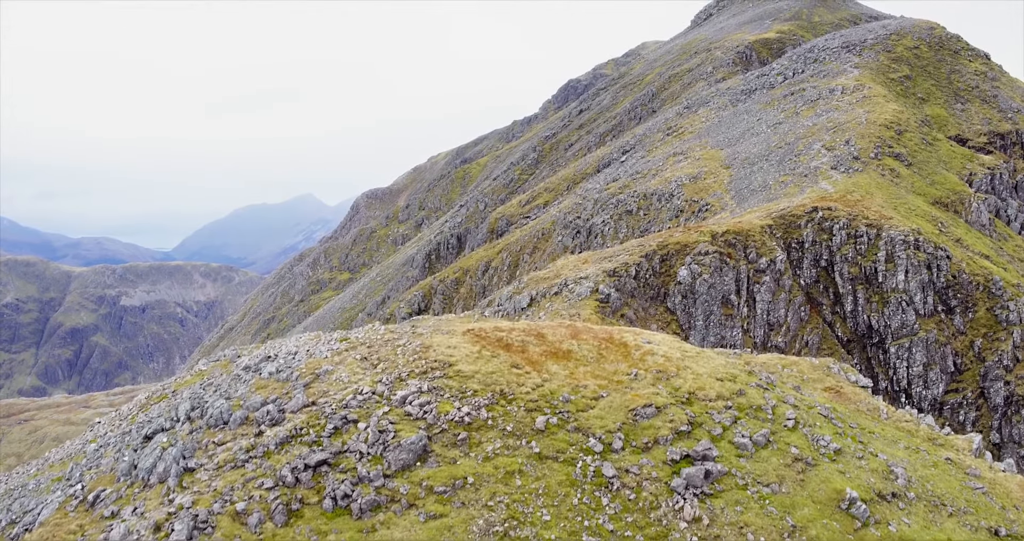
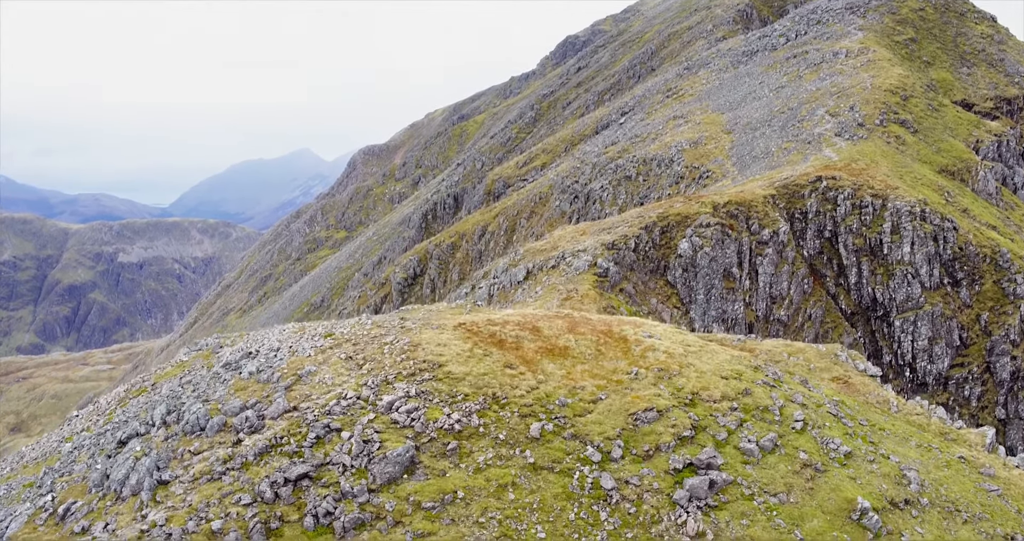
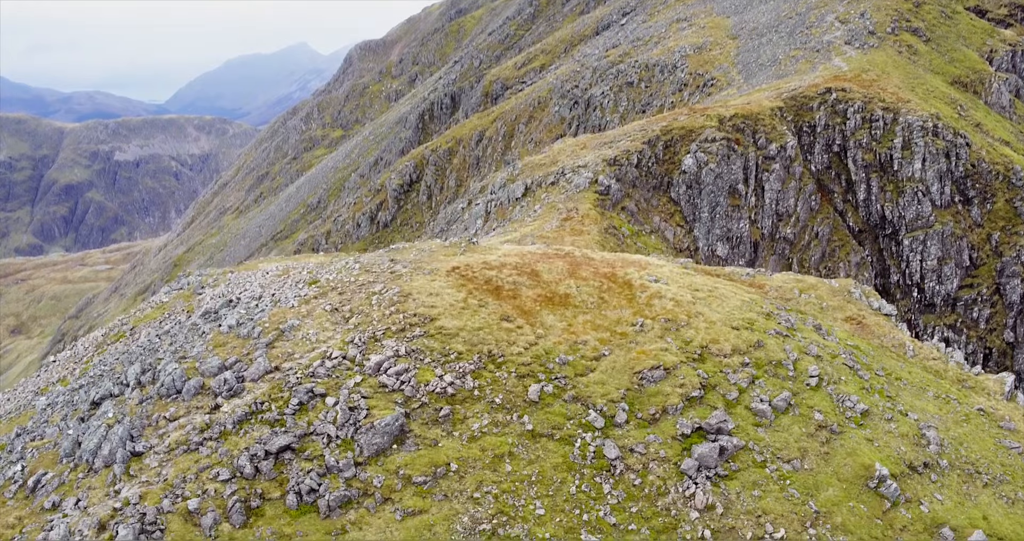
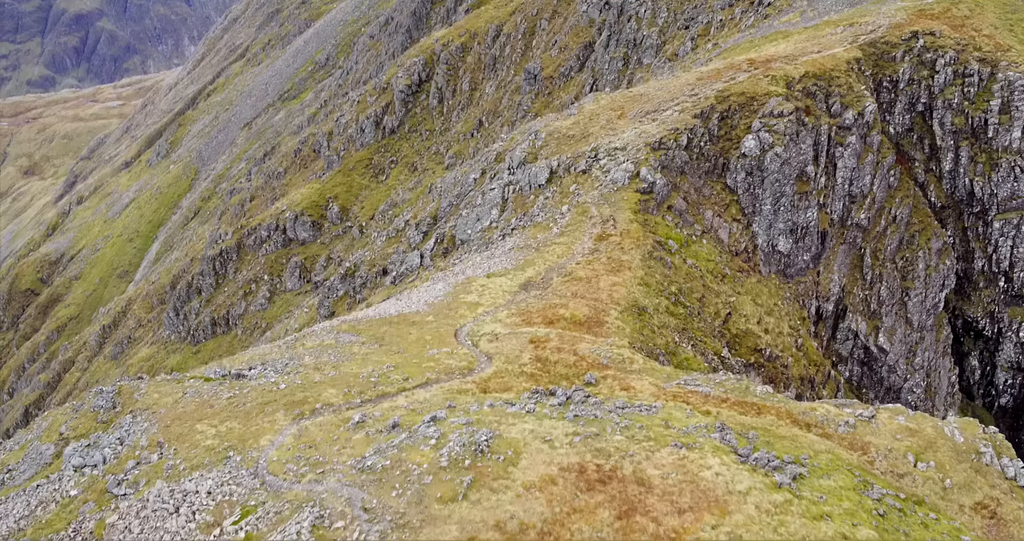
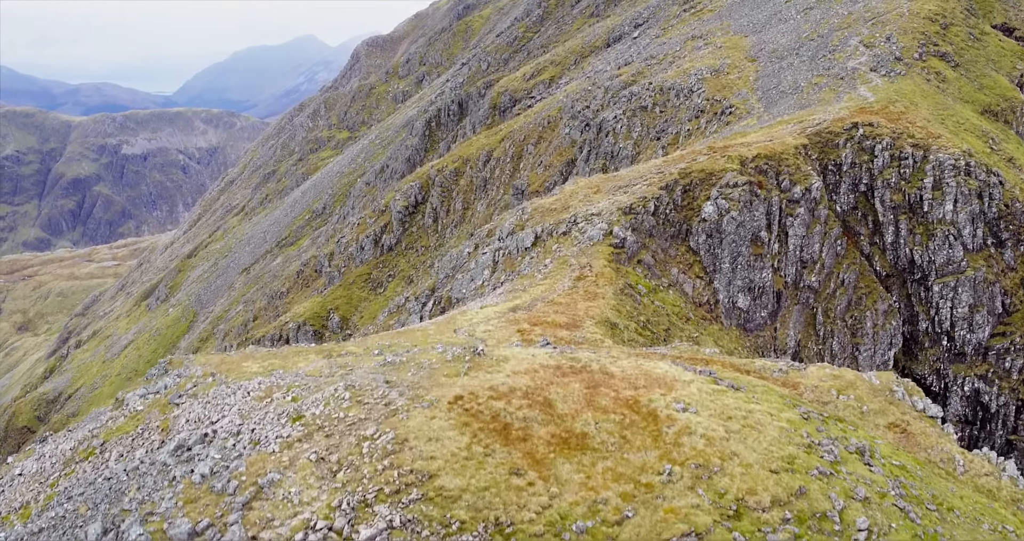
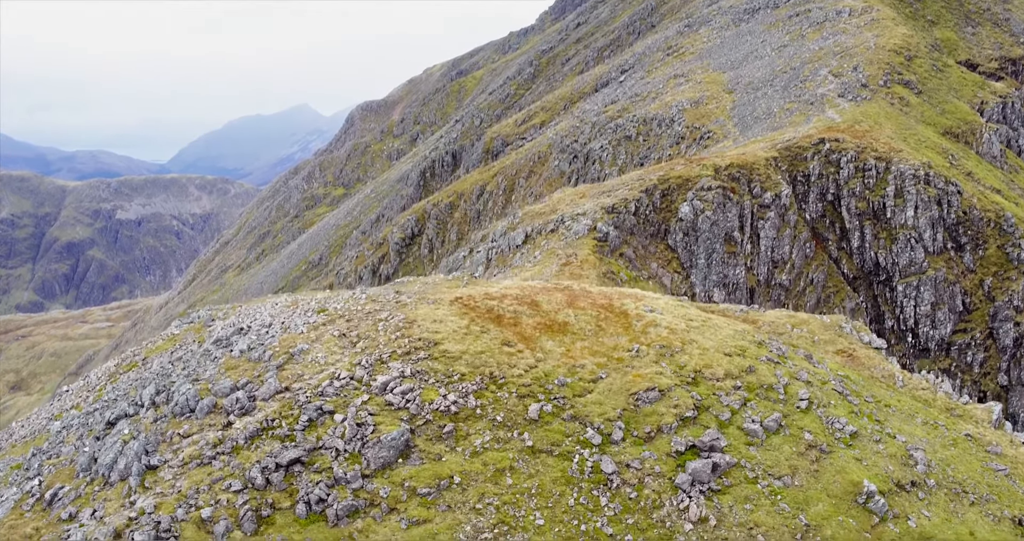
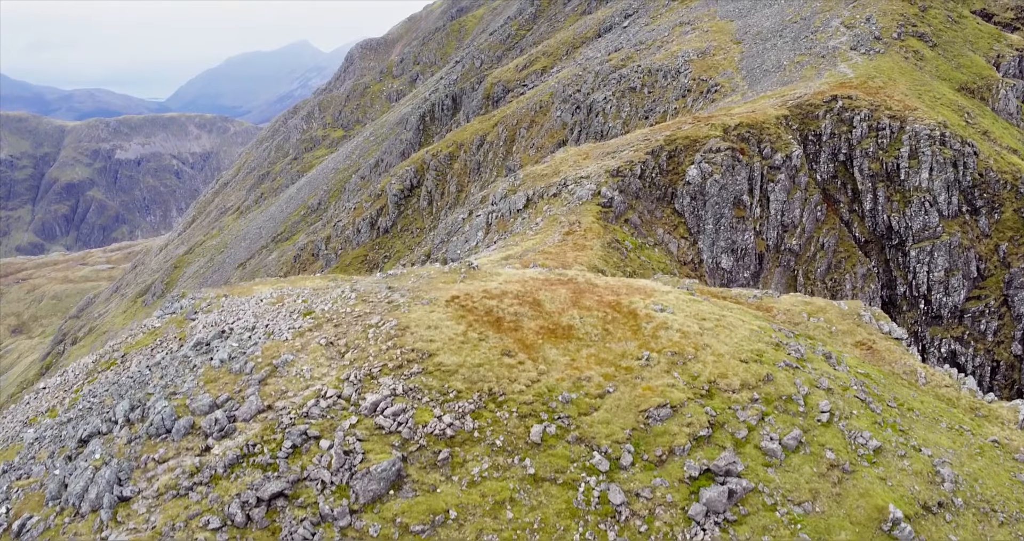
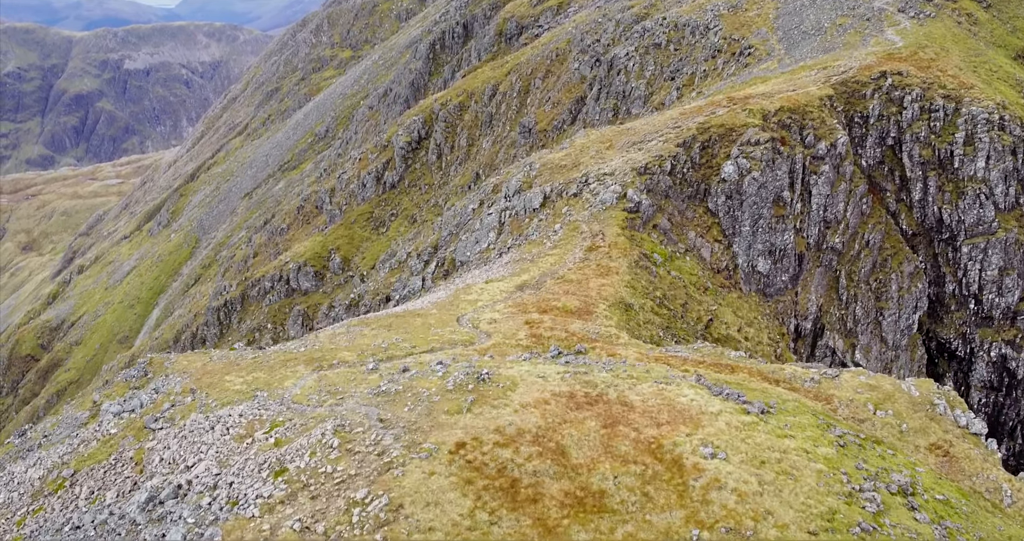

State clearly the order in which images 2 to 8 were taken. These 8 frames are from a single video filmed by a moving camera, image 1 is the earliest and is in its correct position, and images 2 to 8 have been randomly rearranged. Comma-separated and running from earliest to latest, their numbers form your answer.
2, 6, 3, 7, 5, 8, 4
